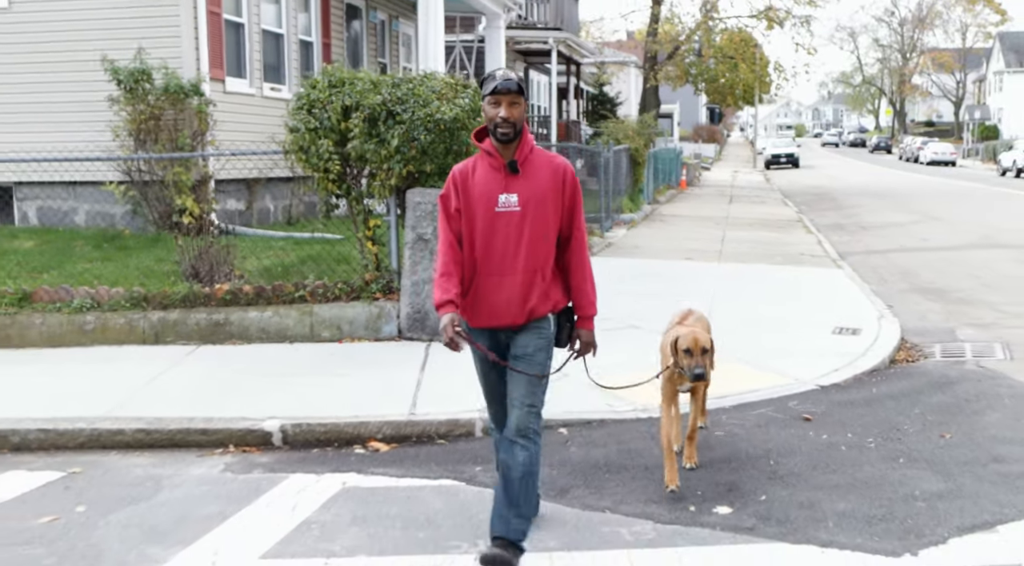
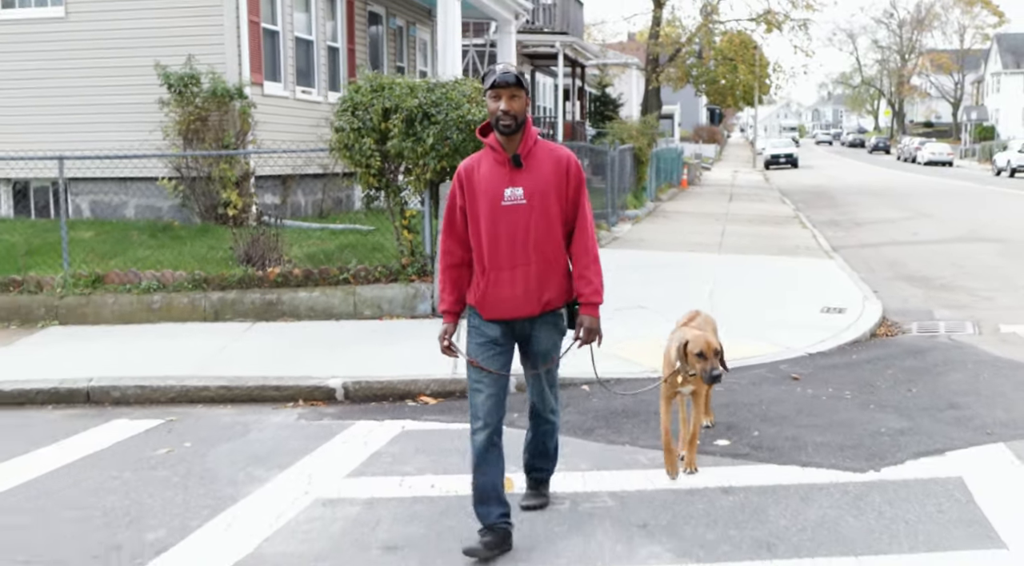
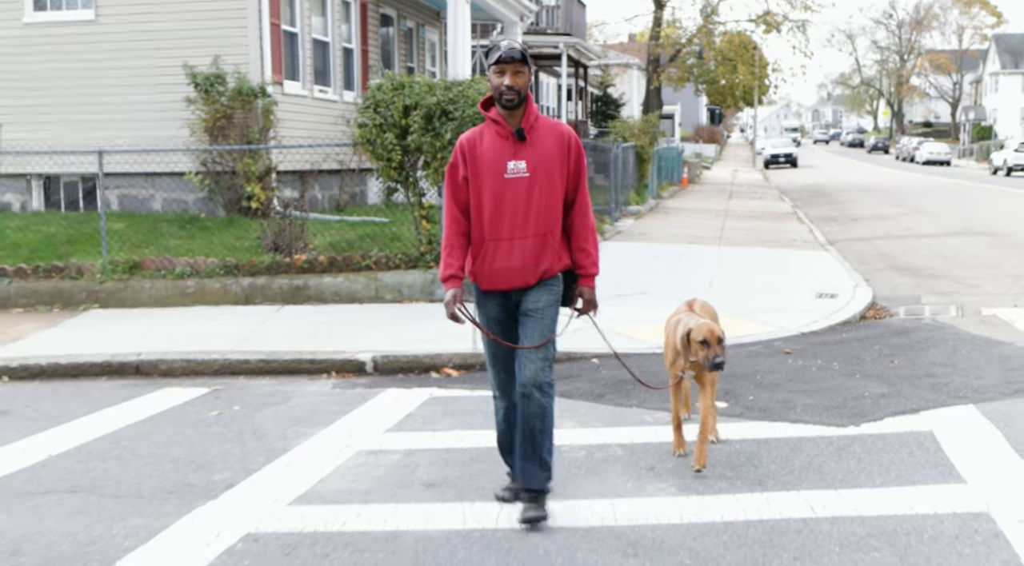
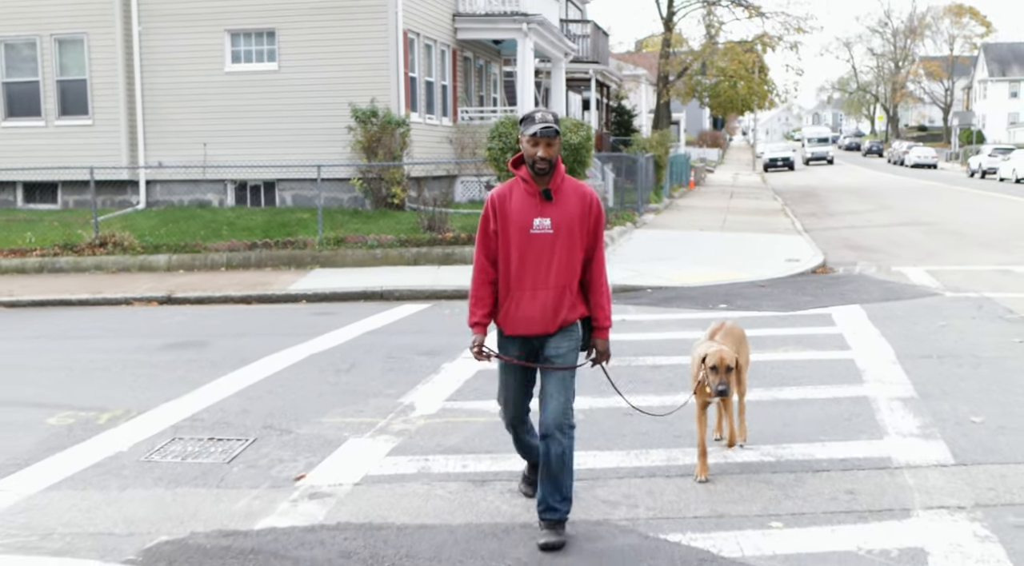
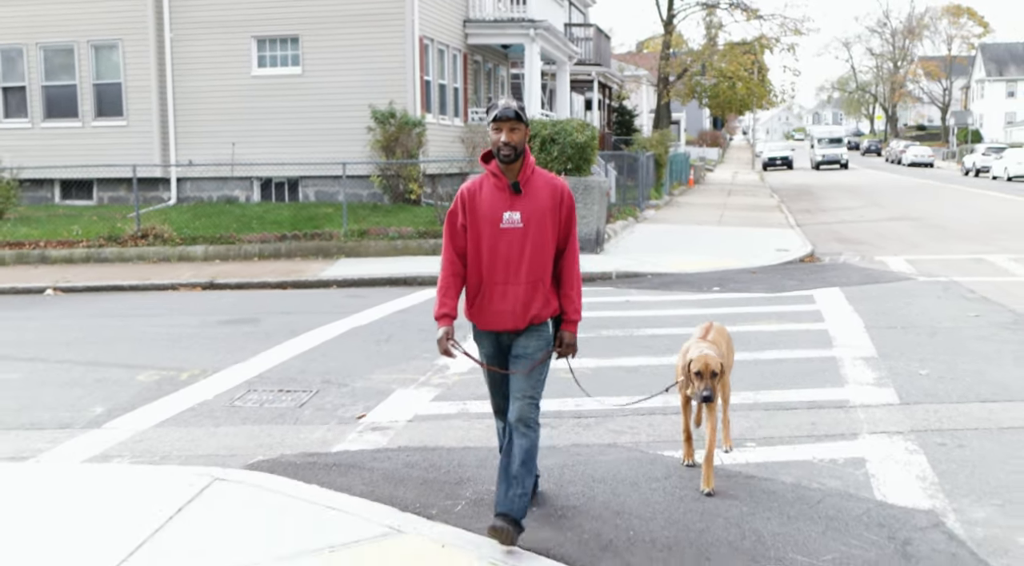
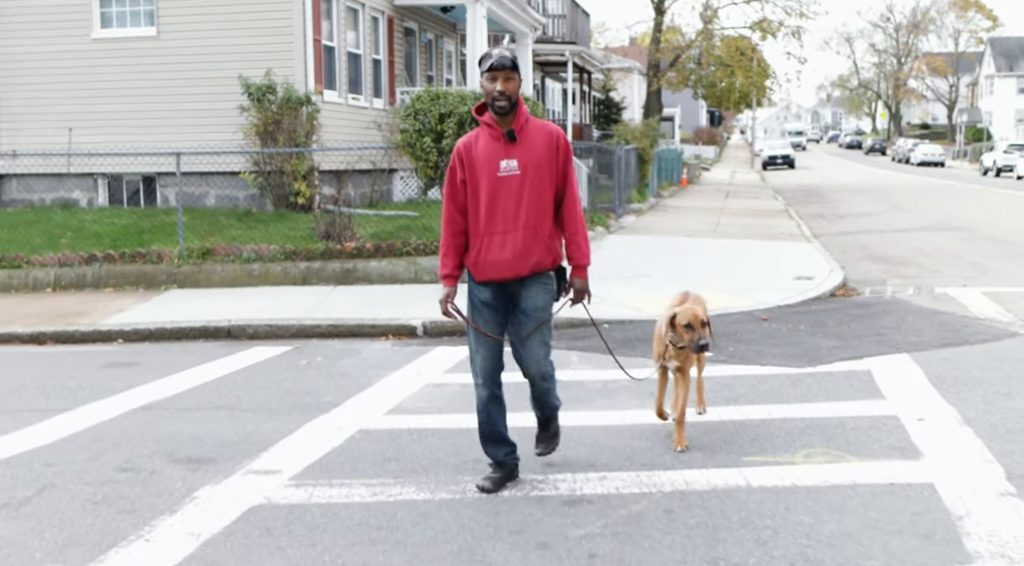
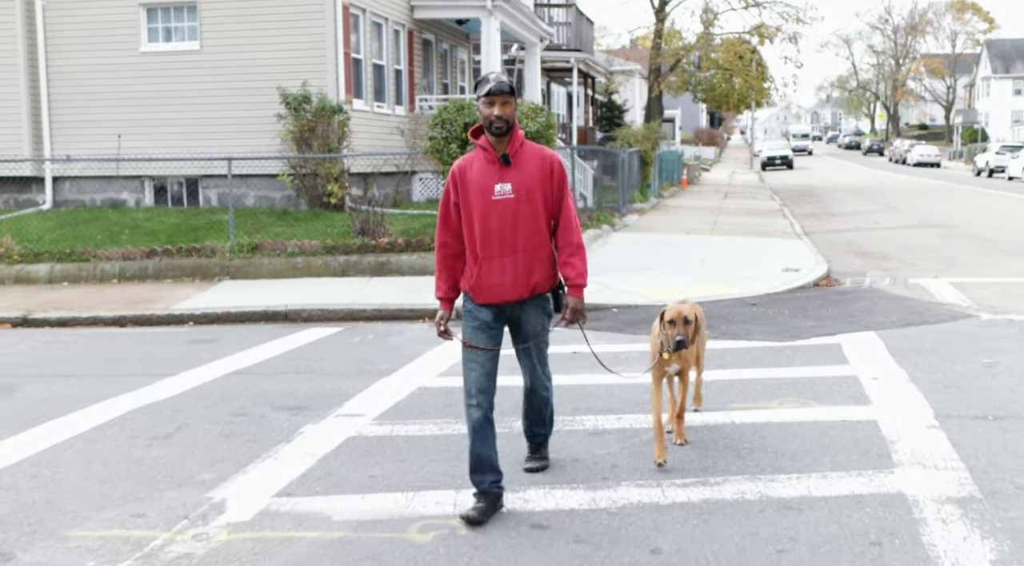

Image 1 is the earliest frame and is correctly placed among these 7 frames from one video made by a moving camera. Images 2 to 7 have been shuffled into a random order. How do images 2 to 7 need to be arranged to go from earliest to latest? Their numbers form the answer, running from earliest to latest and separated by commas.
2, 3, 6, 7, 4, 5
